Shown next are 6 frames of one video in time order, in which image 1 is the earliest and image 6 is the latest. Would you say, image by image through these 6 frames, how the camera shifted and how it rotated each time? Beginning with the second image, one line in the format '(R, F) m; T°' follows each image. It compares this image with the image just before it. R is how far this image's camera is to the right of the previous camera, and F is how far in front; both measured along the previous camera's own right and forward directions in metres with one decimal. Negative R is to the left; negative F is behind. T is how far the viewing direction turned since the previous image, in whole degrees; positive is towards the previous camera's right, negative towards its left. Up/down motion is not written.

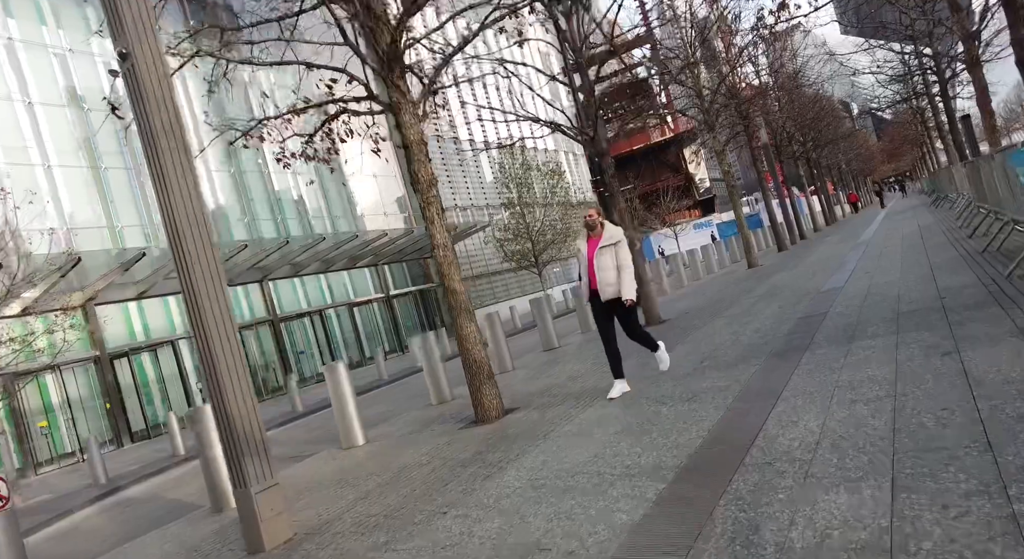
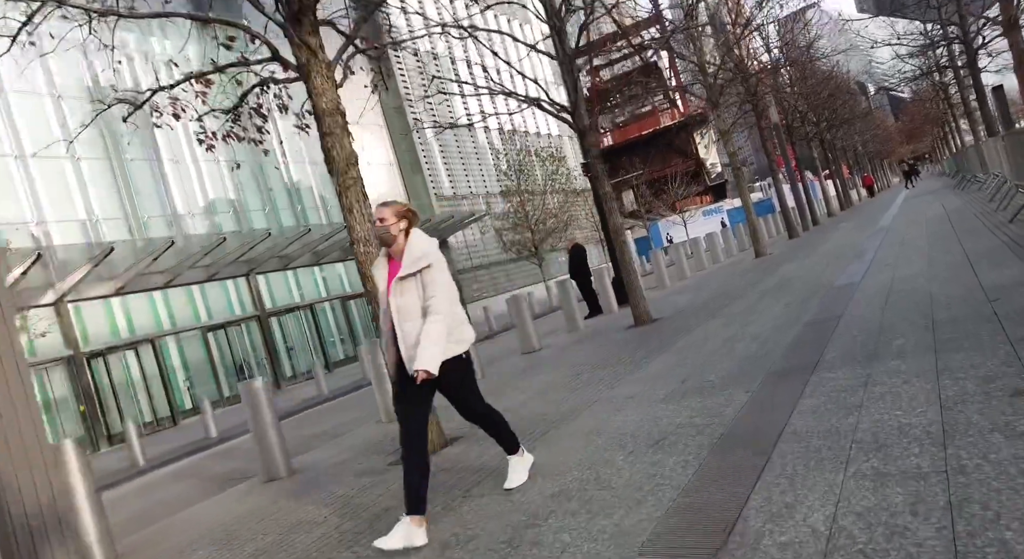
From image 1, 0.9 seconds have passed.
(+0.6, +1.3) m; -1°
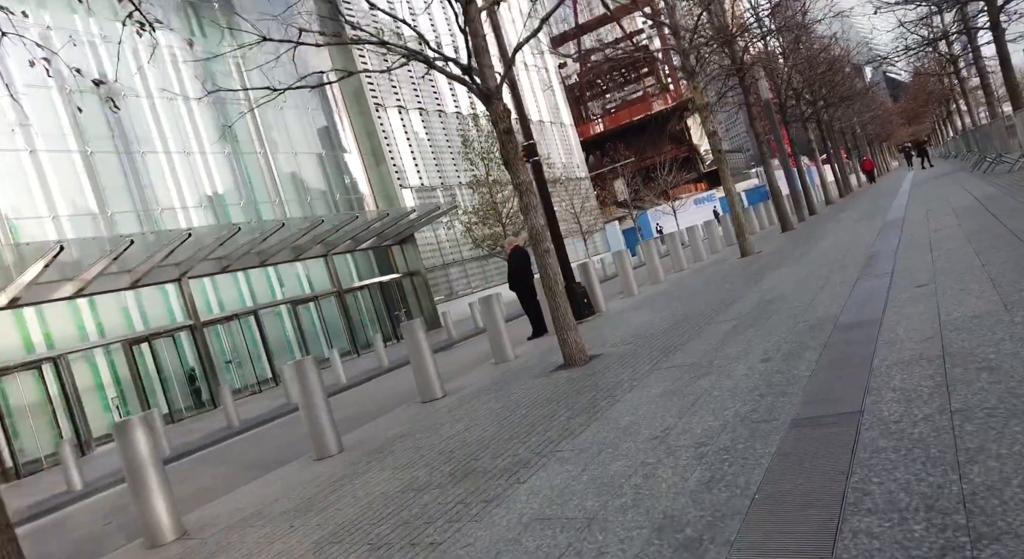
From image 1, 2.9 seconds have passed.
(+1.2, +2.8) m; 0°
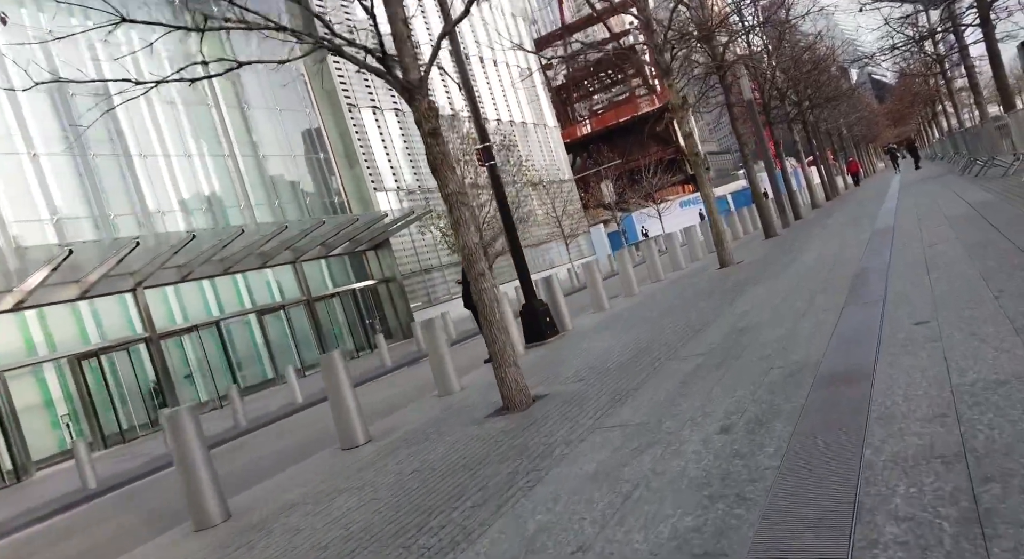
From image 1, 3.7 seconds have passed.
(+0.5, +1.1) m; +1°
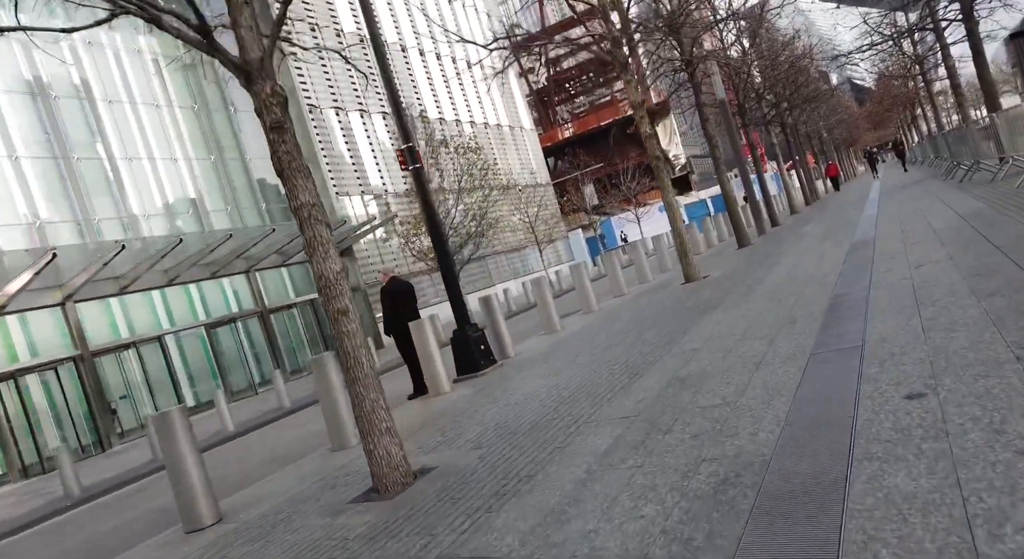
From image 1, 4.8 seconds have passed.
(+0.8, +1.4) m; +1°
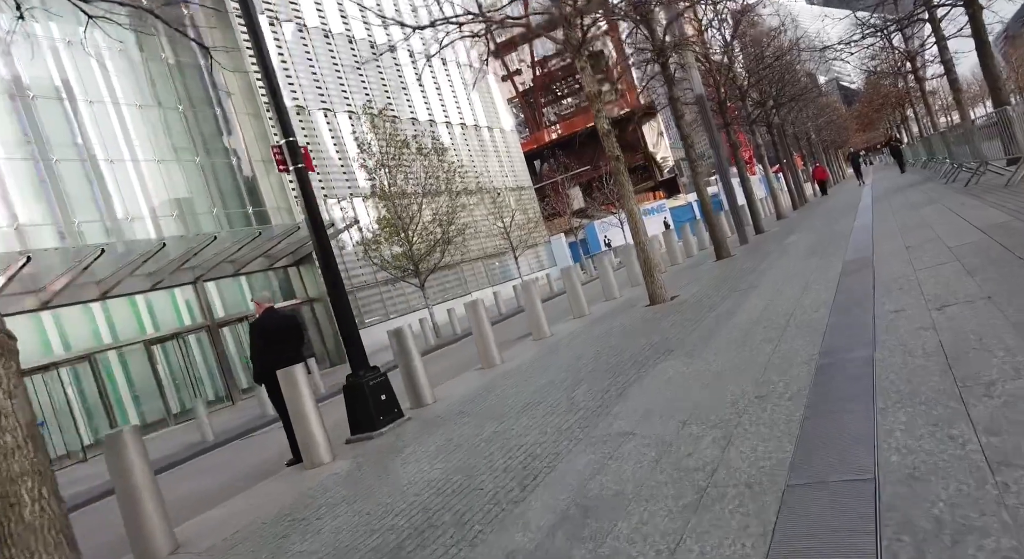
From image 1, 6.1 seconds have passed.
(+0.9, +1.9) m; +1°
